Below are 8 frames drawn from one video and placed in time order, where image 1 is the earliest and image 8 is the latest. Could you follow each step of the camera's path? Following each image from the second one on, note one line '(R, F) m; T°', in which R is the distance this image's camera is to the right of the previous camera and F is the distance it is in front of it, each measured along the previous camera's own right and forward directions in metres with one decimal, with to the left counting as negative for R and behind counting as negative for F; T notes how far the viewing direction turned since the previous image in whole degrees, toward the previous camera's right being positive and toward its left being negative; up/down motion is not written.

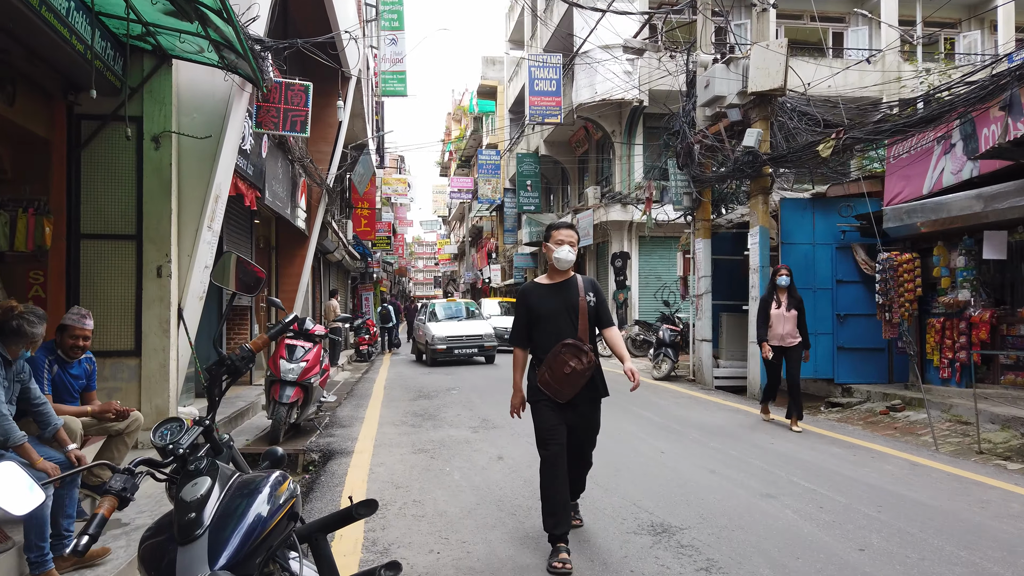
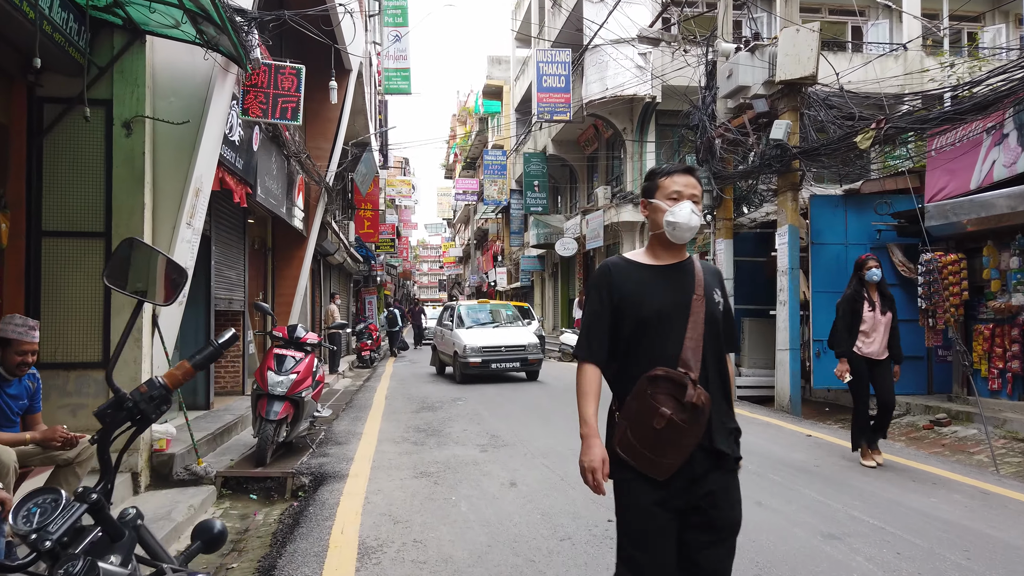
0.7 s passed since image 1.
(-0.1, +0.7) m; 0°
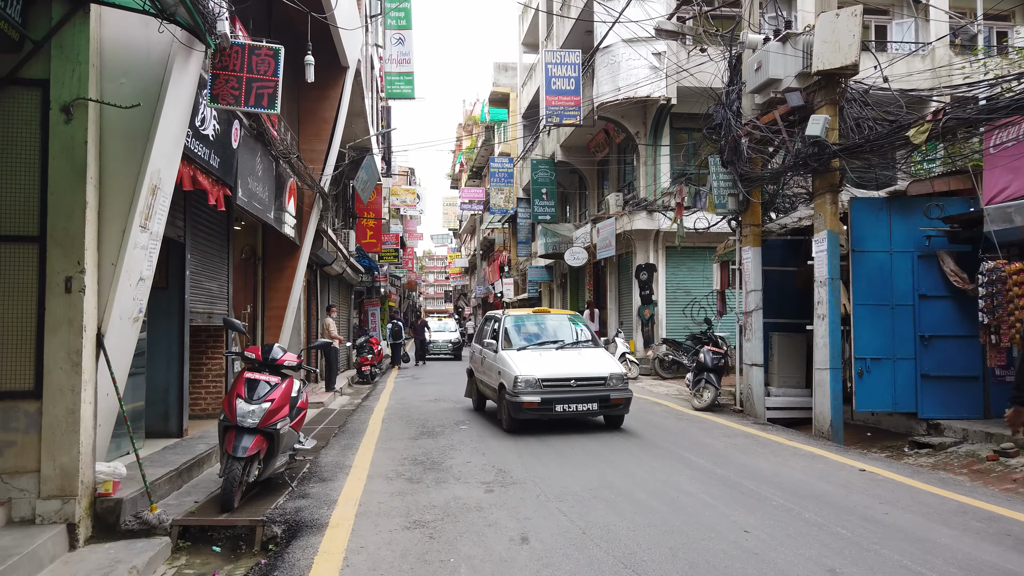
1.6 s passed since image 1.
(0.0, +0.9) m; 0°
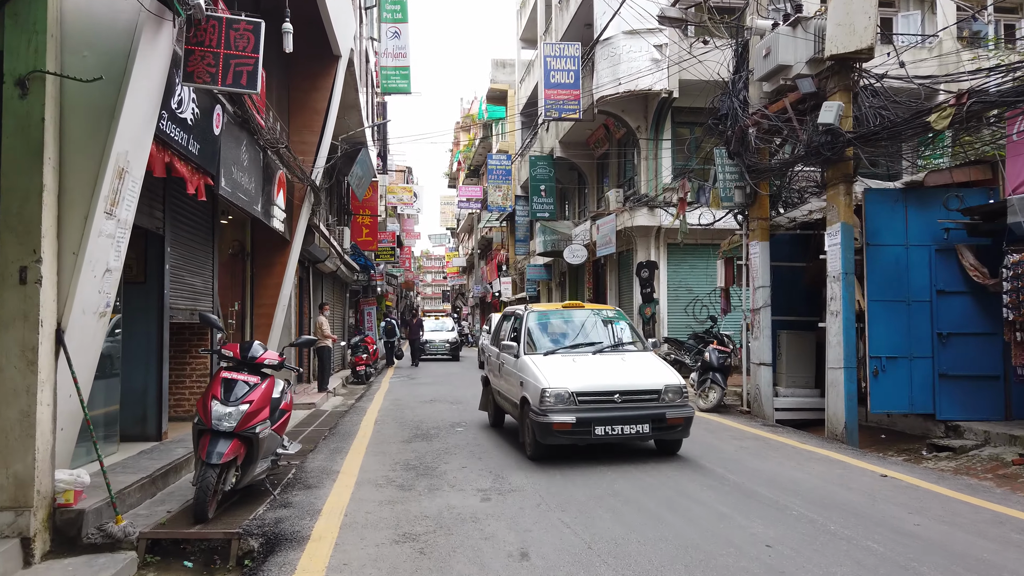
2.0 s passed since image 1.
(0.0, +0.4) m; 0°
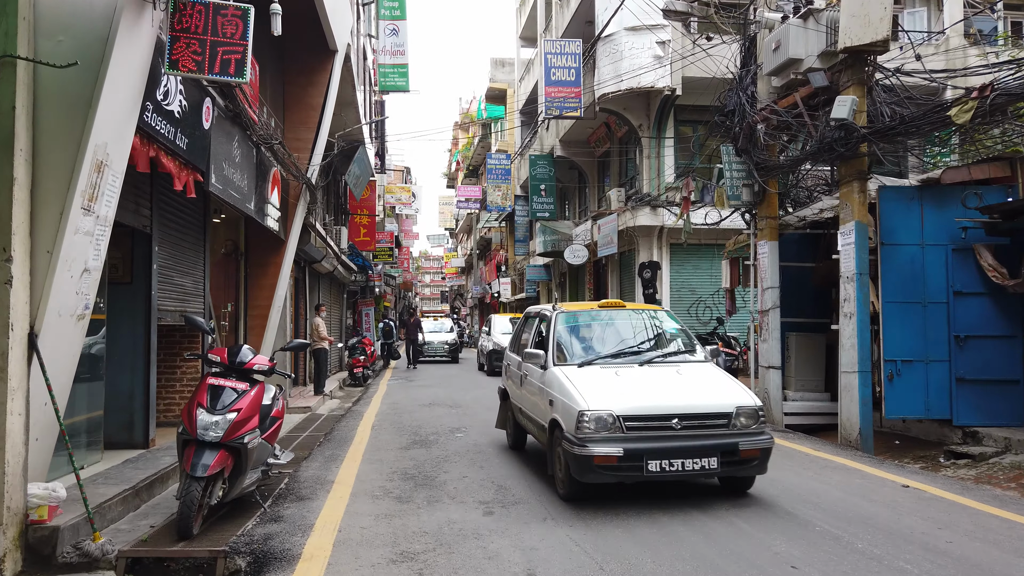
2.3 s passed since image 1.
(0.0, +0.3) m; 0°
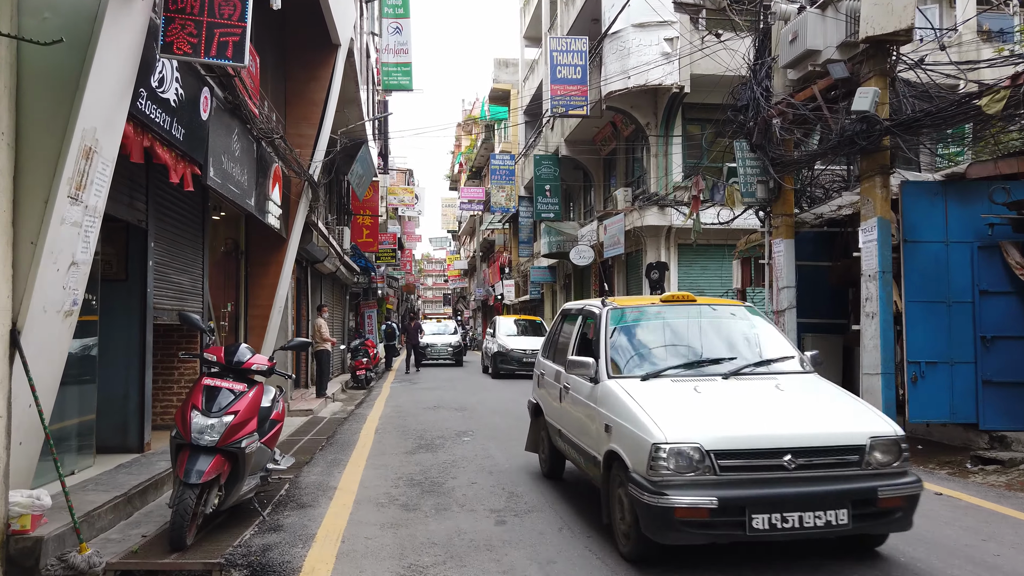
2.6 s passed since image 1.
(-0.1, +0.3) m; 0°
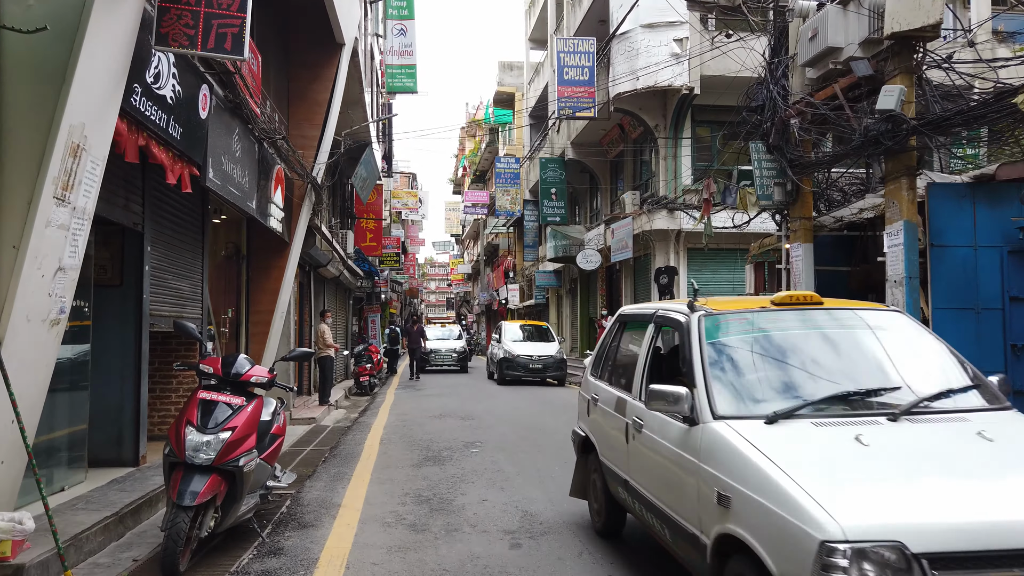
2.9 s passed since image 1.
(-0.1, +0.3) m; 0°
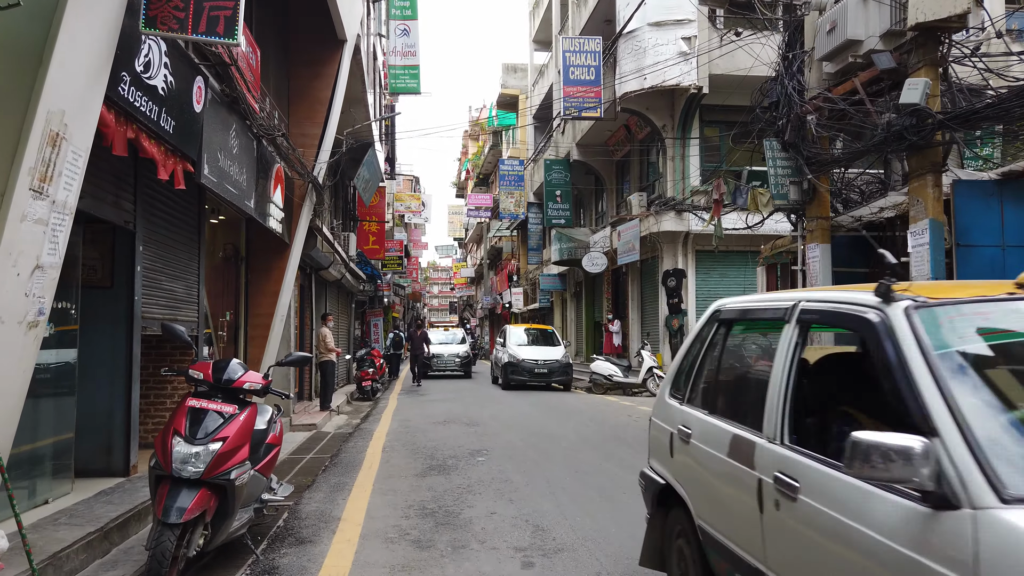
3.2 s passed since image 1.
(-0.1, +0.3) m; 0°
